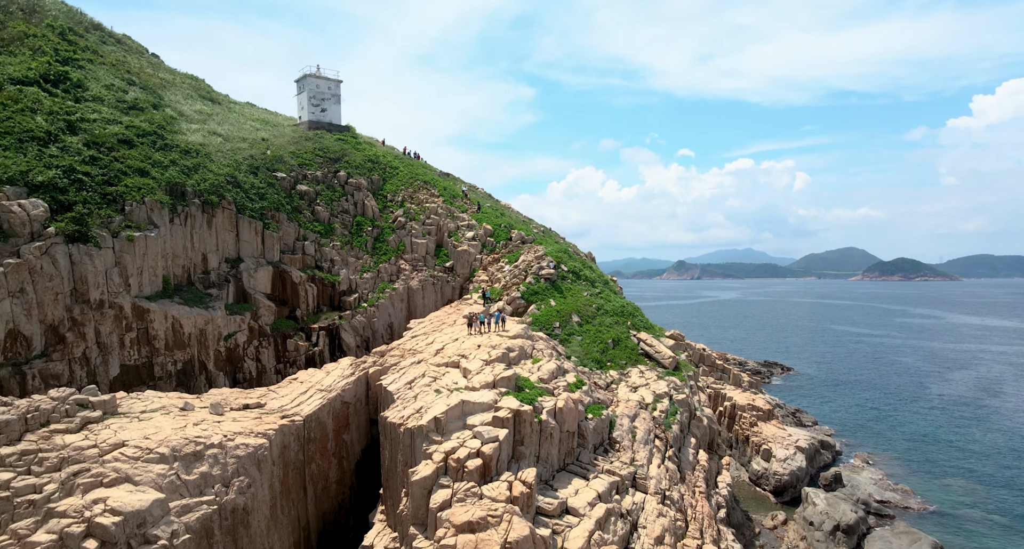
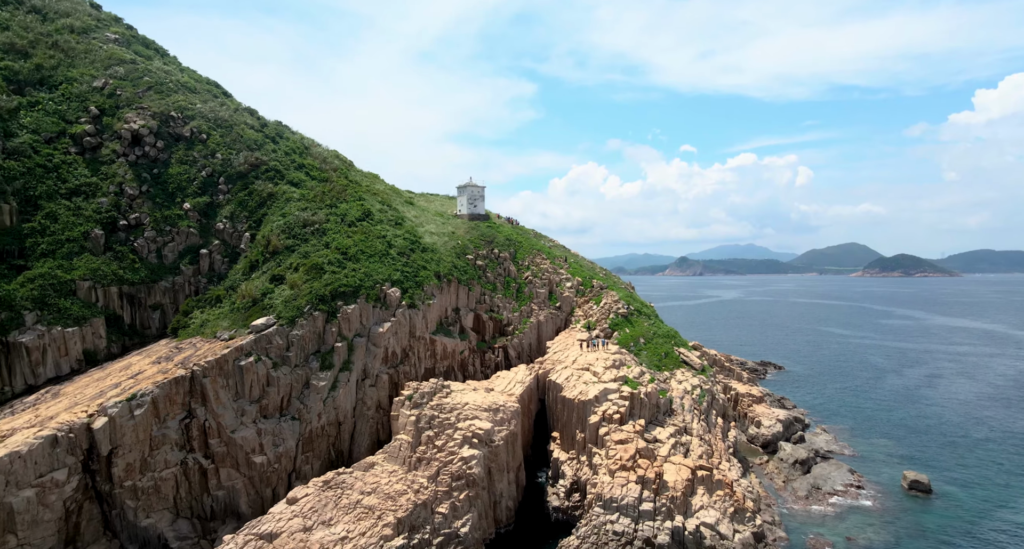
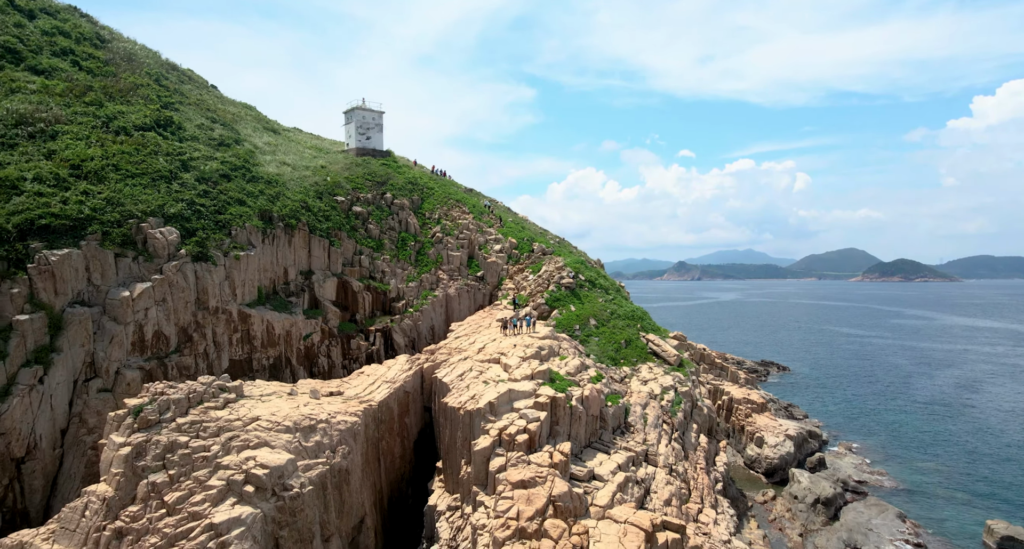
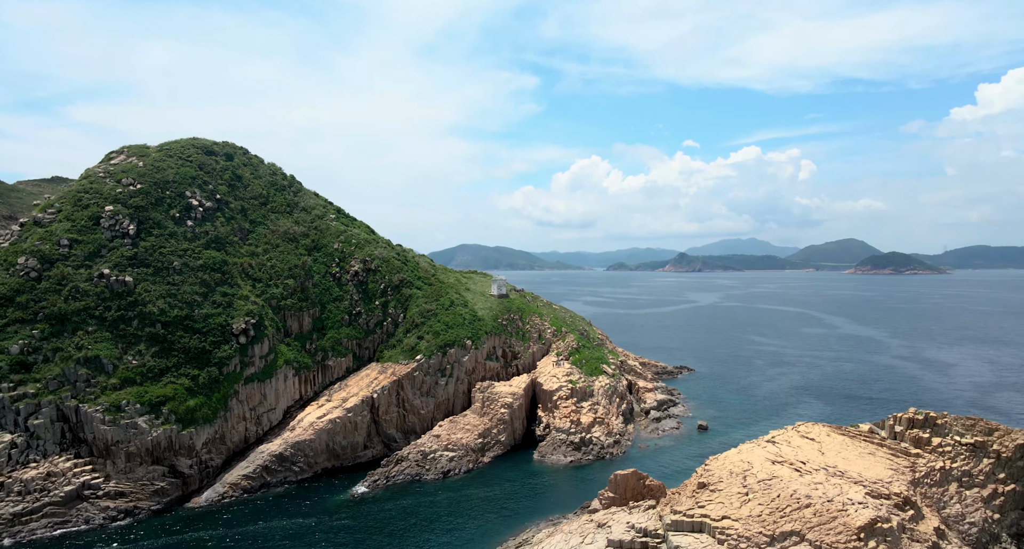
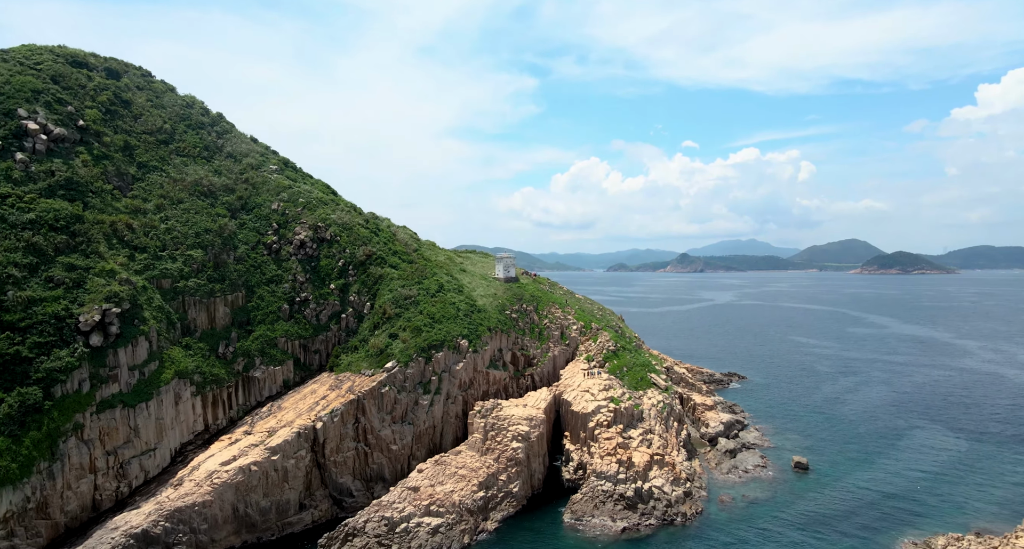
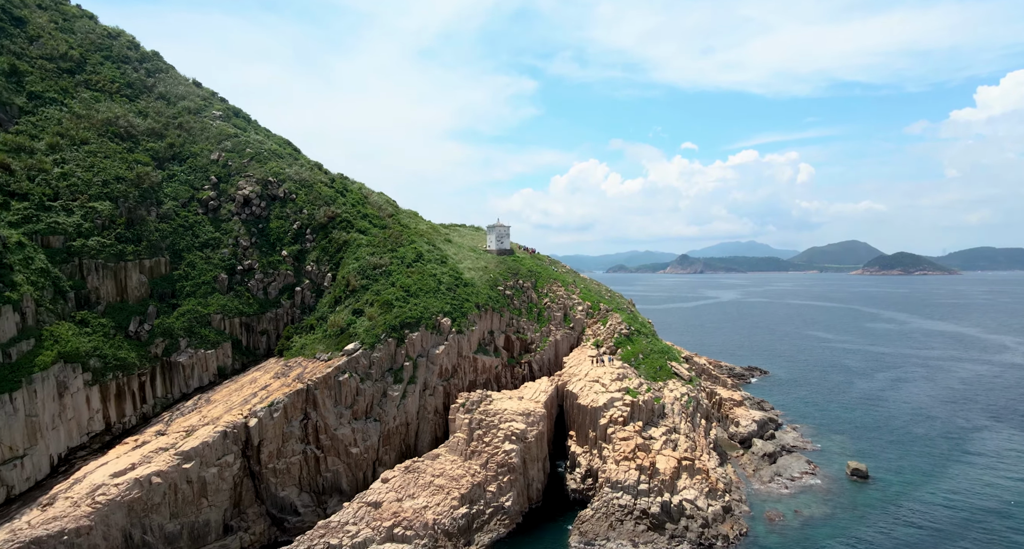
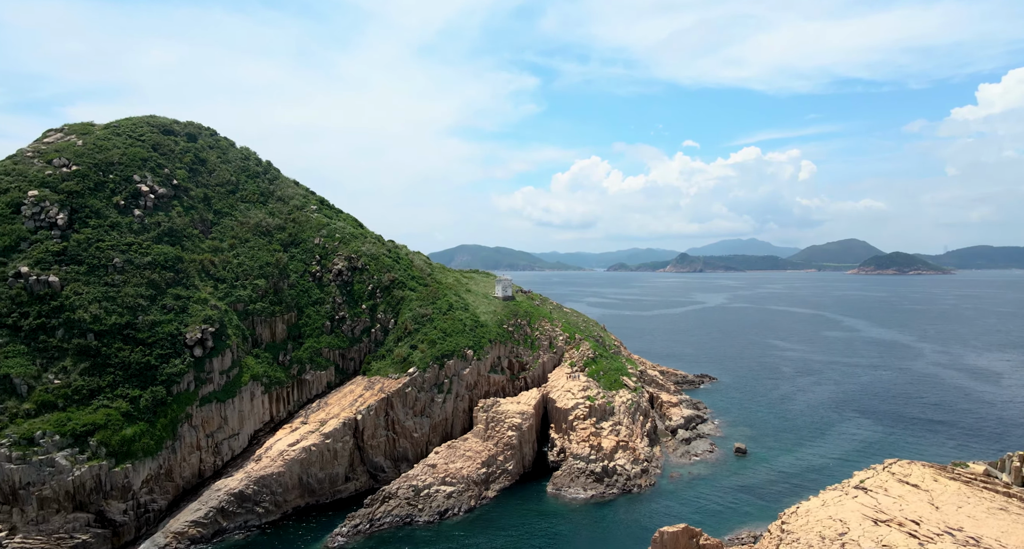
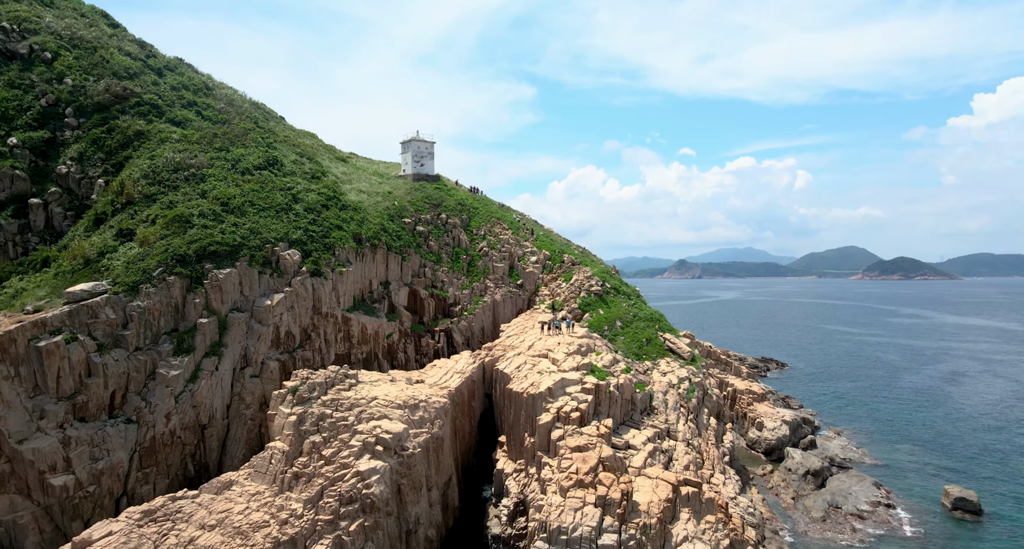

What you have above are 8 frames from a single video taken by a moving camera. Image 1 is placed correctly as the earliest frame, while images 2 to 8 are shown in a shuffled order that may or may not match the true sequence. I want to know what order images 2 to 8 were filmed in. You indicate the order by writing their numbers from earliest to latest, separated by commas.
3, 8, 2, 6, 5, 7, 4
